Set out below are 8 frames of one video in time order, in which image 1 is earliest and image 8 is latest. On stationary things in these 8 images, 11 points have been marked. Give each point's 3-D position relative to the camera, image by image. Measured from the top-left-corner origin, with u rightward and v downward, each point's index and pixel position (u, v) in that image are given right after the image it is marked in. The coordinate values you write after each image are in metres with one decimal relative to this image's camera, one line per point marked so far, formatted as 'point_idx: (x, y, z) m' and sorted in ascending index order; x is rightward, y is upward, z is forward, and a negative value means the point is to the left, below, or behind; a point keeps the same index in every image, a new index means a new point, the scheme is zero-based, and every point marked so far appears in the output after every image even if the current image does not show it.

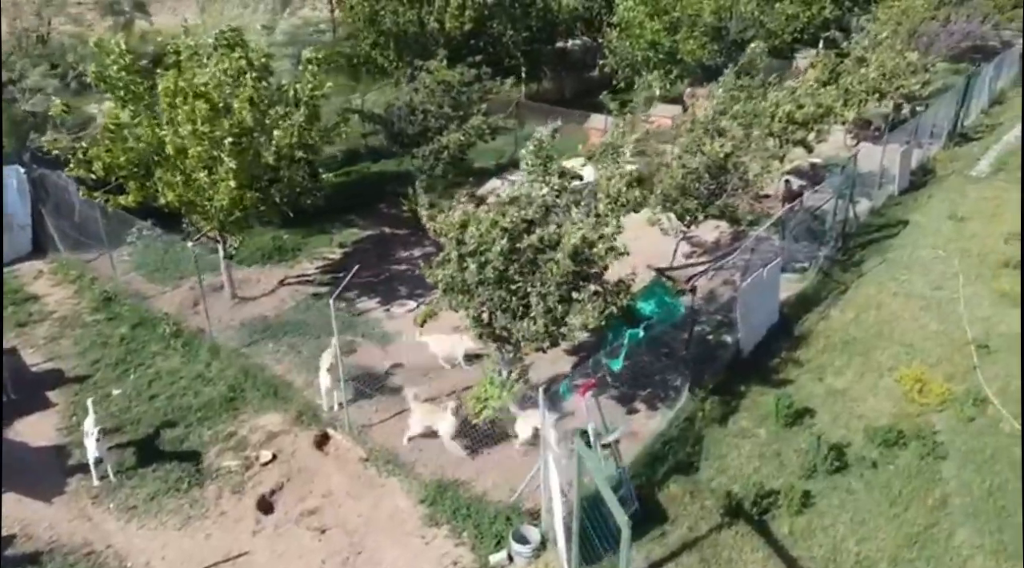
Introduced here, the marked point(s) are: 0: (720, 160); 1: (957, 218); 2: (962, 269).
0: (+3.3, +2.0, +13.1) m
1: (+9.3, +1.4, +17.5) m
2: (+8.1, +0.3, +15.1) m
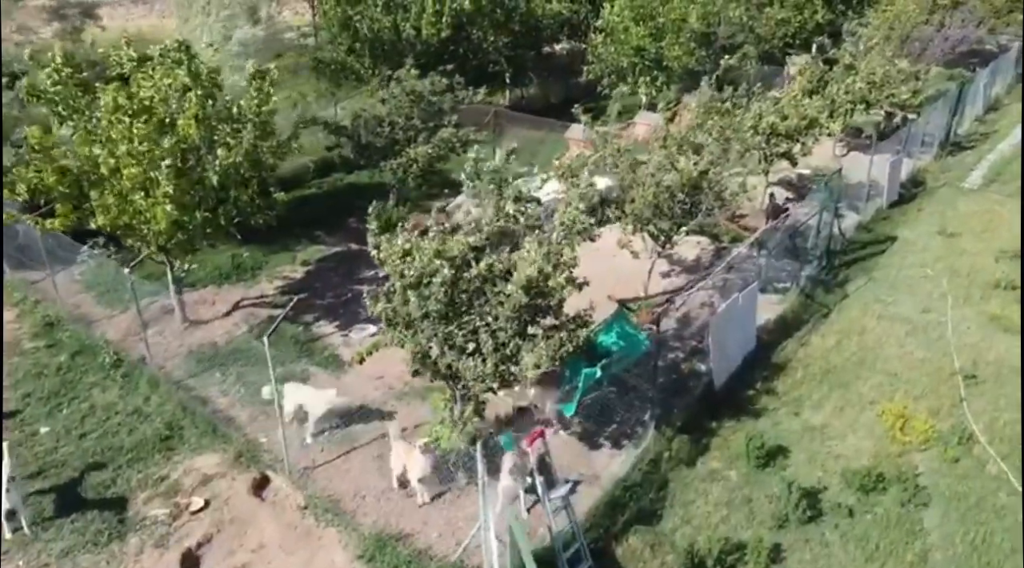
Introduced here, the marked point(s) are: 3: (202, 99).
0: (+2.7, +1.6, +12.4) m
1: (+8.8, +1.0, +16.9) m
2: (+7.6, -0.1, +14.4) m
3: (-4.2, +2.5, +11.4) m
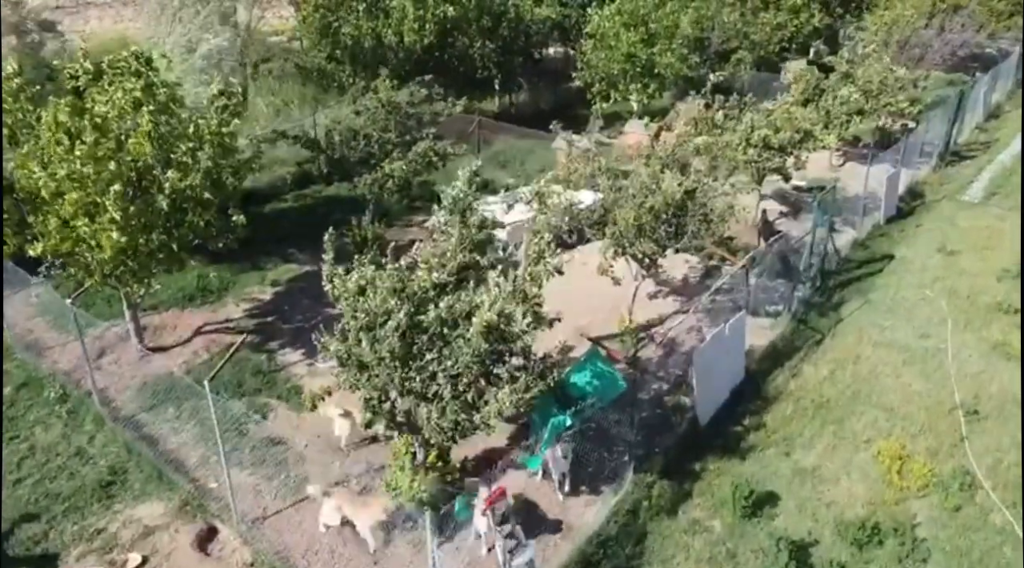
0: (+2.4, +1.2, +11.7) m
1: (+8.4, +0.6, +16.2) m
2: (+7.2, -0.5, +13.7) m
3: (-4.5, +2.1, +10.7) m
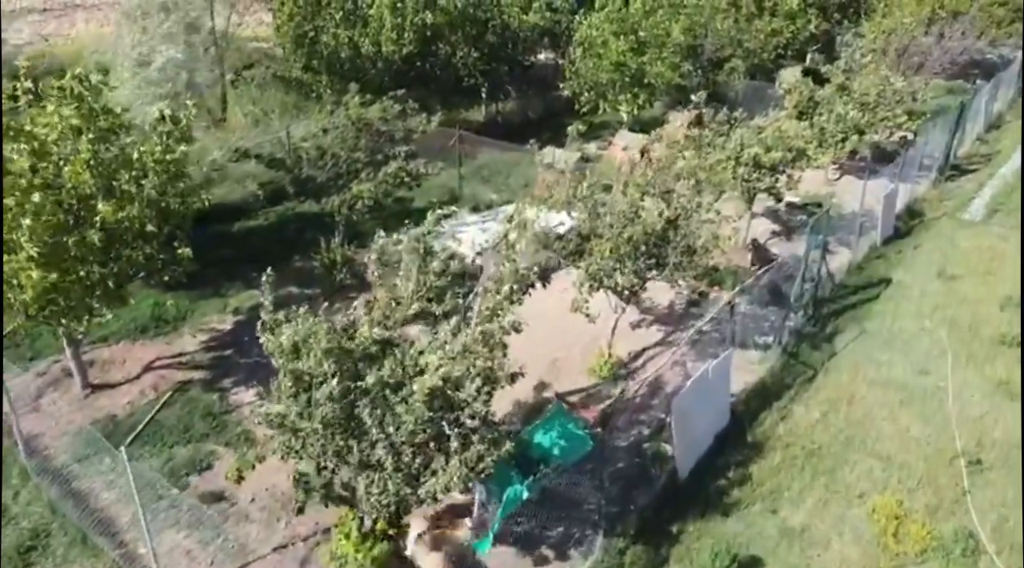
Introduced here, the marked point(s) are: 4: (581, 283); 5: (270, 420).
0: (+2.0, +0.7, +10.9) m
1: (+8.0, +0.2, +15.4) m
2: (+6.8, -1.0, +12.9) m
3: (-5.0, +1.7, +9.9) m
4: (+0.9, 0.0, +11.5) m
5: (-2.0, -1.1, +7.0) m
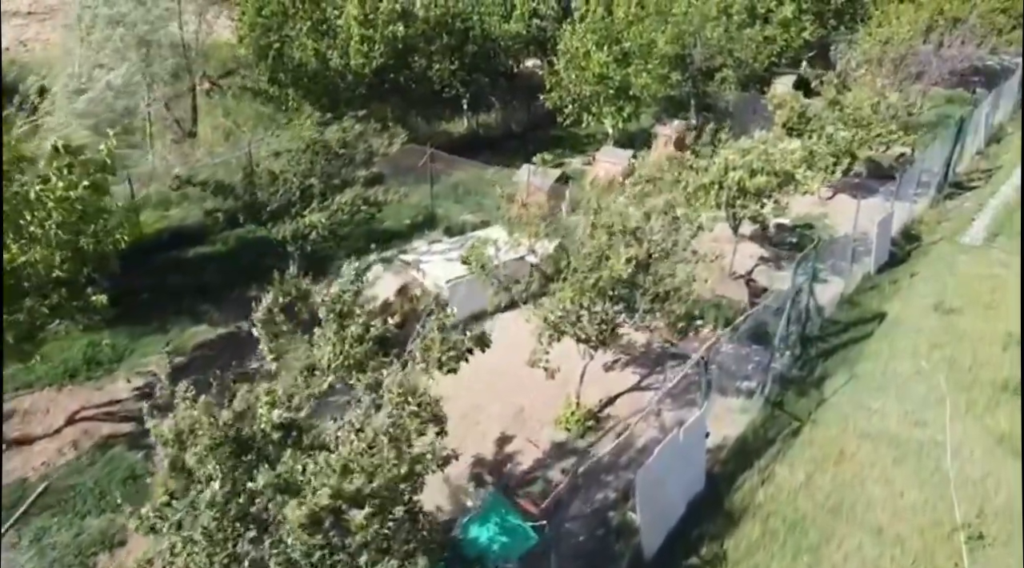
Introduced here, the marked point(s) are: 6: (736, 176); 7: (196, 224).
0: (+1.4, +0.2, +9.9) m
1: (+7.4, -0.4, +14.4) m
2: (+6.3, -1.5, +11.9) m
3: (-5.5, +1.1, +8.8) m
4: (+0.4, -0.6, +10.5) m
5: (-2.6, -1.7, +5.9) m
6: (+3.8, +1.8, +14.2) m
7: (-6.4, +1.2, +16.9) m
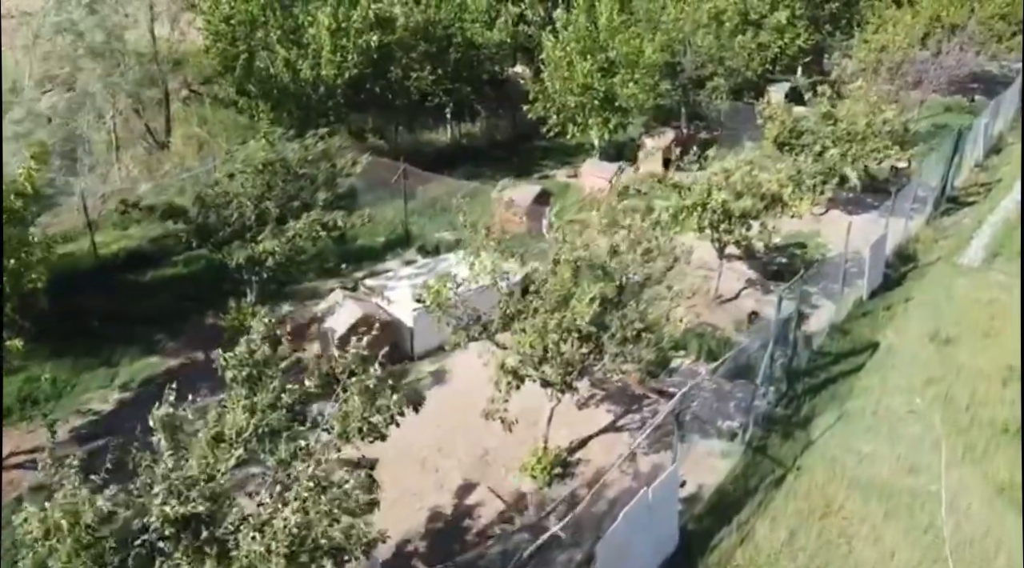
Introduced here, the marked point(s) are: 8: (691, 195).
0: (+0.9, -0.3, +9.1) m
1: (+7.0, -0.9, +13.6) m
2: (+5.8, -2.0, +11.1) m
3: (-6.0, +0.6, +8.0) m
4: (-0.1, -1.0, +9.6) m
5: (-3.0, -2.2, +5.1) m
6: (+3.3, +1.4, +13.4) m
7: (-6.9, +0.7, +16.1) m
8: (+3.0, +1.5, +13.8) m
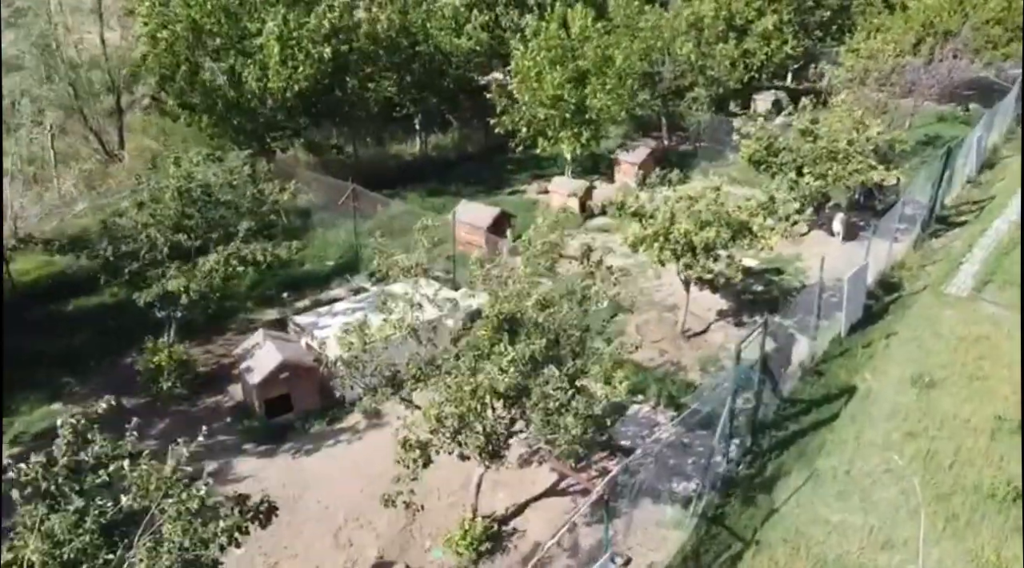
0: (+0.1, -0.8, +8.0) m
1: (+6.1, -1.5, +12.4) m
2: (+4.9, -2.6, +10.0) m
3: (-6.8, +0.1, +6.8) m
4: (-0.9, -1.6, +8.5) m
5: (-3.9, -2.7, +4.0) m
6: (+2.5, +0.8, +12.2) m
7: (-7.7, +0.2, +14.9) m
8: (+2.1, +0.9, +12.6) m
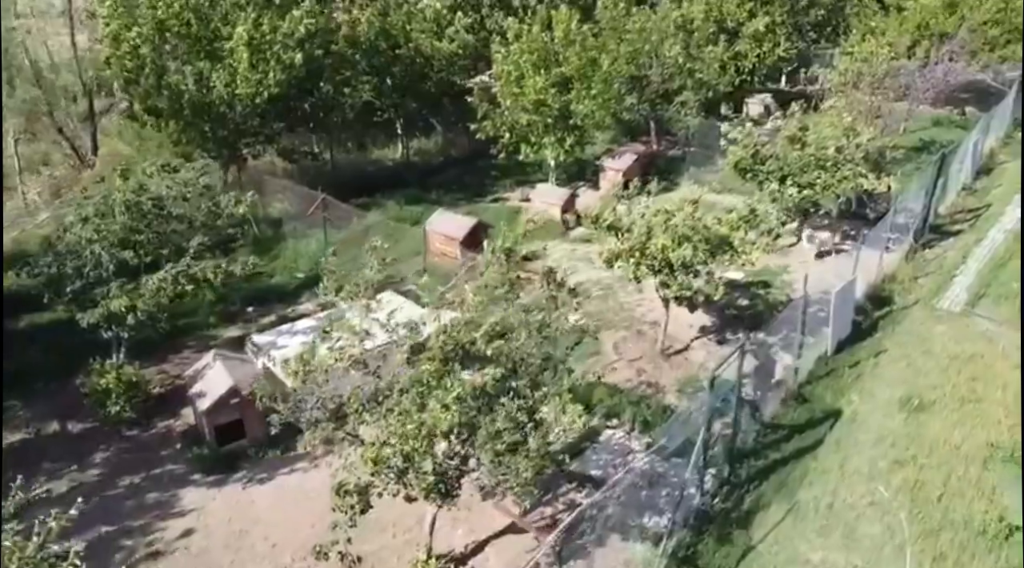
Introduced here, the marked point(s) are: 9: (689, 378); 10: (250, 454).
0: (-0.4, -1.1, +7.3) m
1: (+5.7, -1.7, +11.8) m
2: (+4.5, -2.8, +9.3) m
3: (-7.3, -0.2, +6.2) m
4: (-1.4, -1.8, +7.9) m
5: (-4.3, -3.0, +3.3) m
6: (+2.0, +0.6, +11.6) m
7: (-8.2, -0.1, +14.3) m
8: (+1.7, +0.7, +12.0) m
9: (+2.7, -1.4, +12.8) m
10: (-3.4, -2.2, +10.7) m
